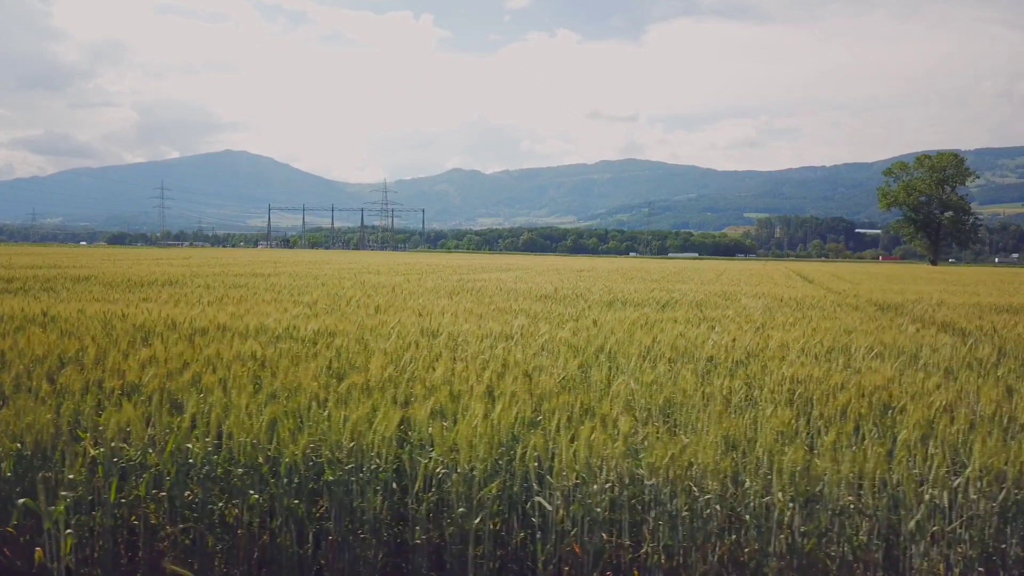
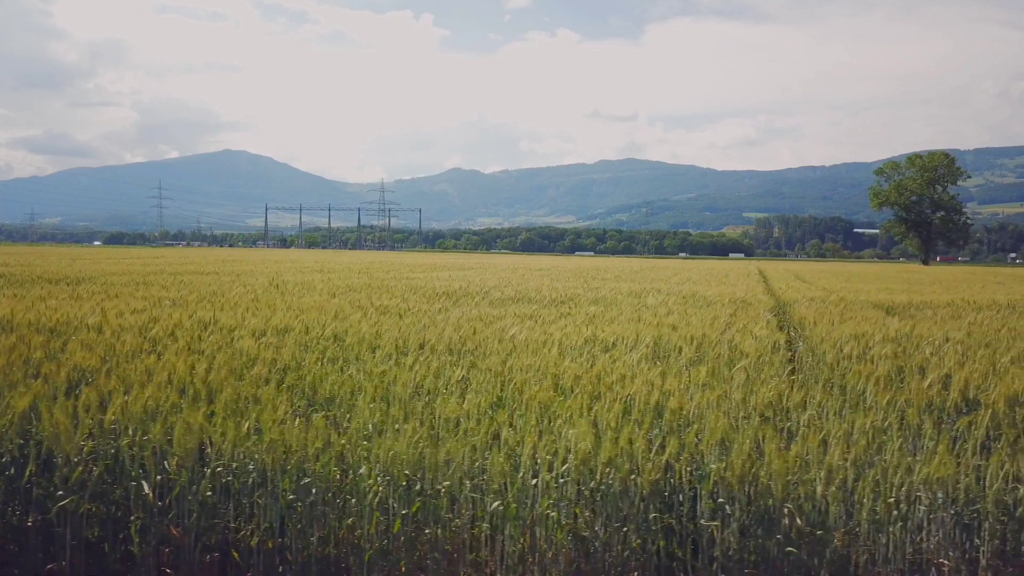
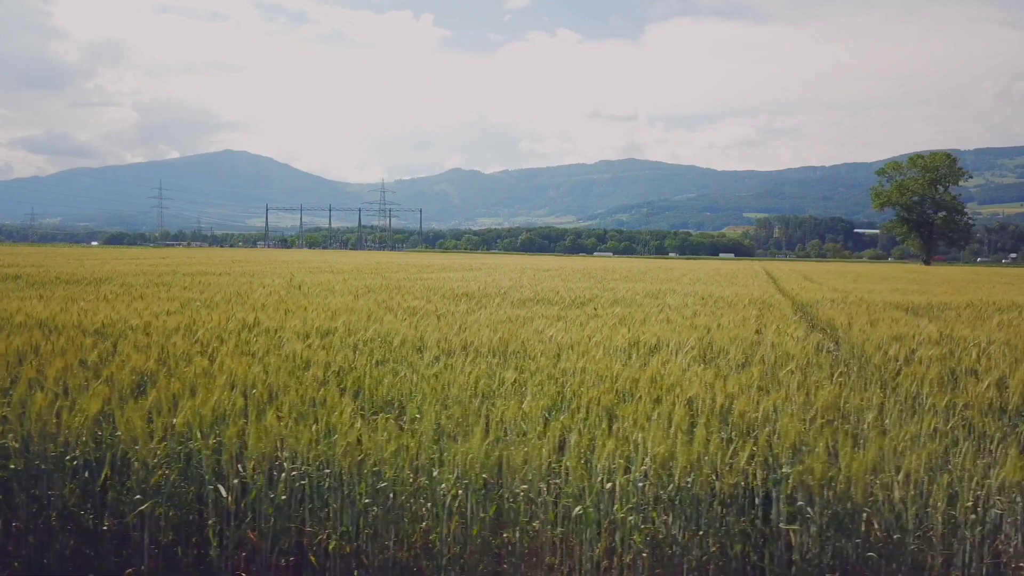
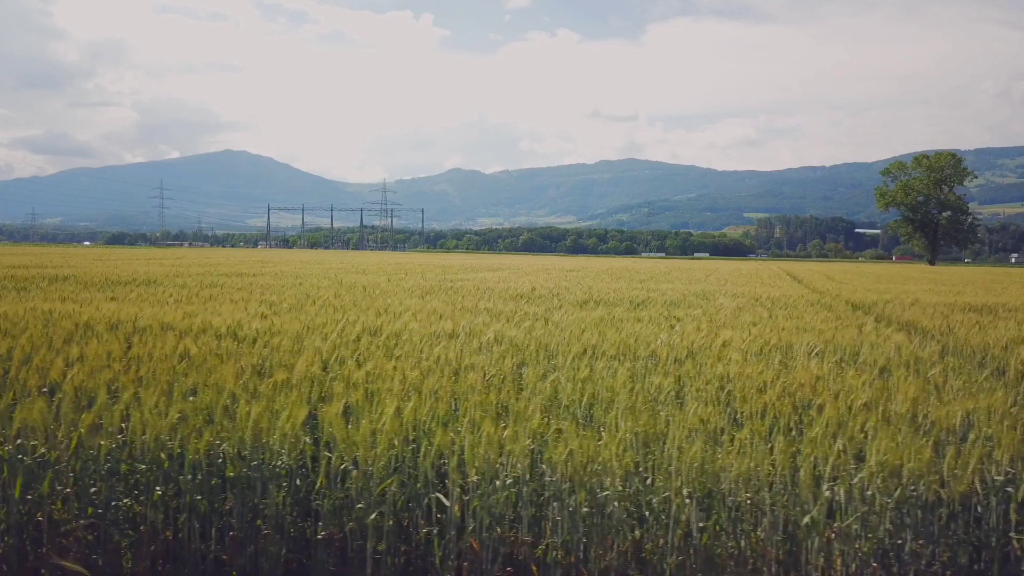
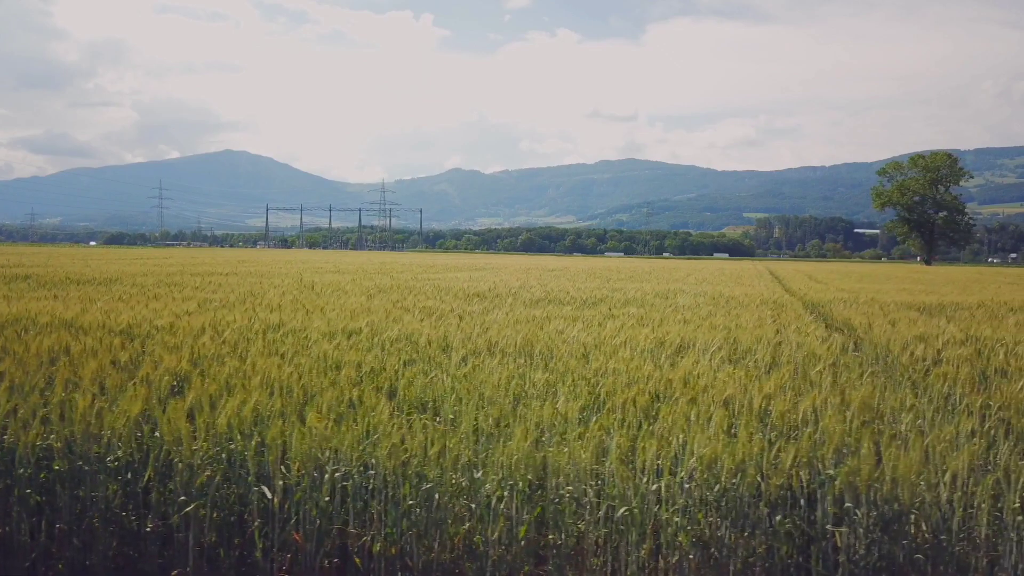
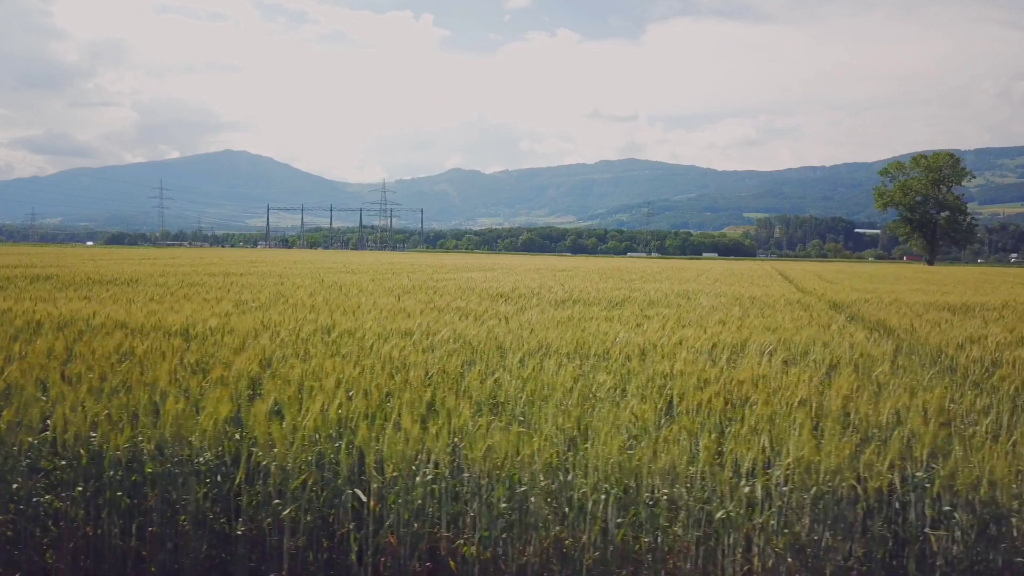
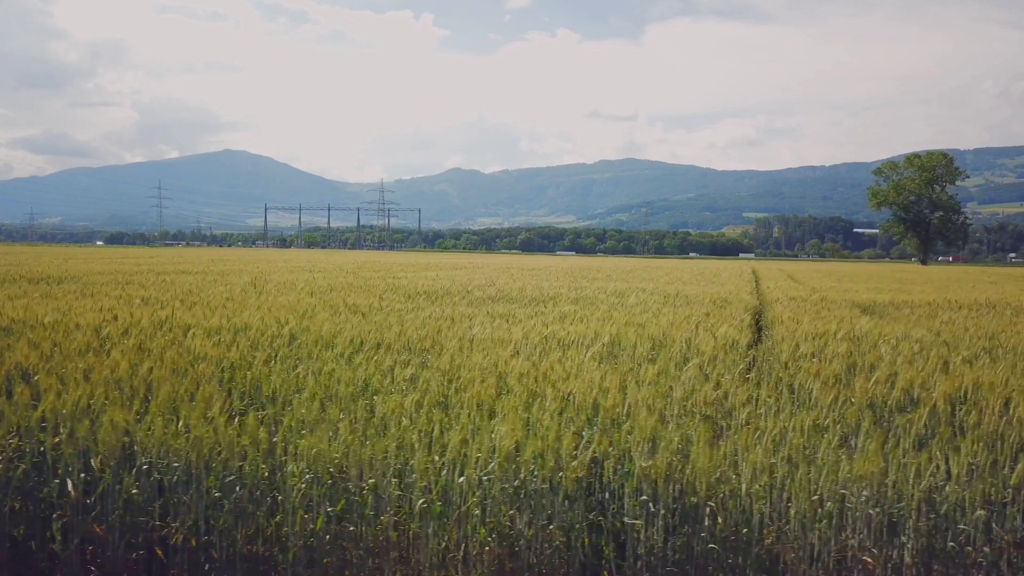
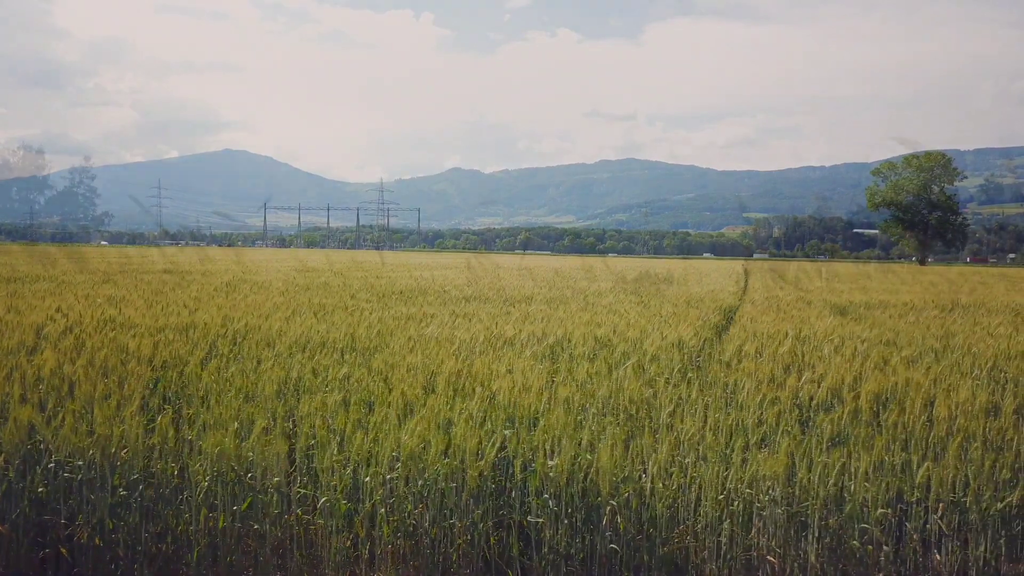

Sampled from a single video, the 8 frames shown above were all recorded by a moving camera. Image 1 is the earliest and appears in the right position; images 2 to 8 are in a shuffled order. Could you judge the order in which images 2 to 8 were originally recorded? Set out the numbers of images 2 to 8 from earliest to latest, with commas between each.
4, 6, 5, 3, 2, 7, 8
